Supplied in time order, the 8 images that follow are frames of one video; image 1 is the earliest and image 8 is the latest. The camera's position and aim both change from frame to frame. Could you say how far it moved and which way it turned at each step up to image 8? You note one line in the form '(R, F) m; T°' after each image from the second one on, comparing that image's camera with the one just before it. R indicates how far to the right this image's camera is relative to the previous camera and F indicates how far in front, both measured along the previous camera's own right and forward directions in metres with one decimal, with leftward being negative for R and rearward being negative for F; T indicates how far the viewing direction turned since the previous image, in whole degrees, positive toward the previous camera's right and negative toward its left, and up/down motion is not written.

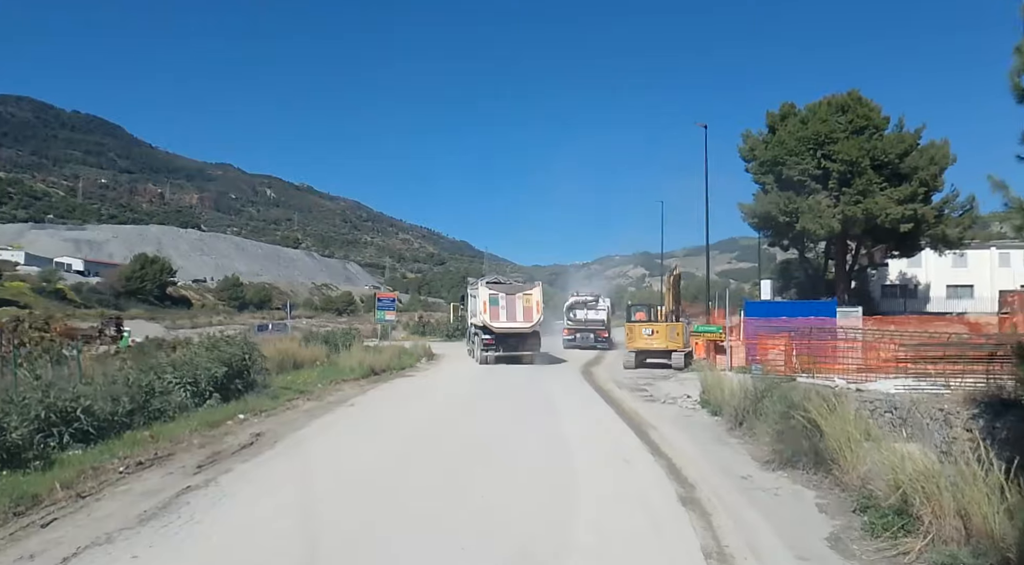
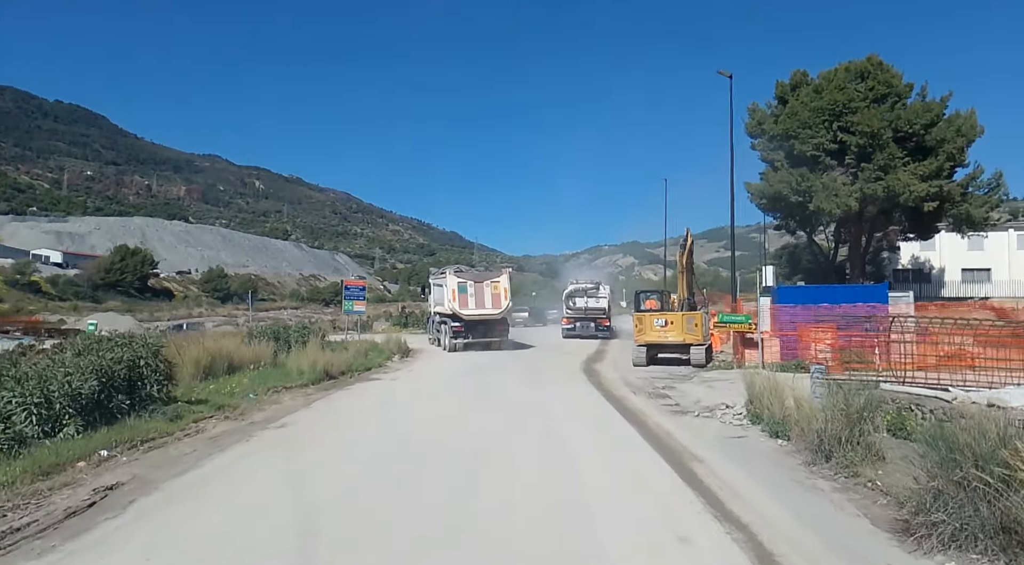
(+0.1, +3.8) m; +1°
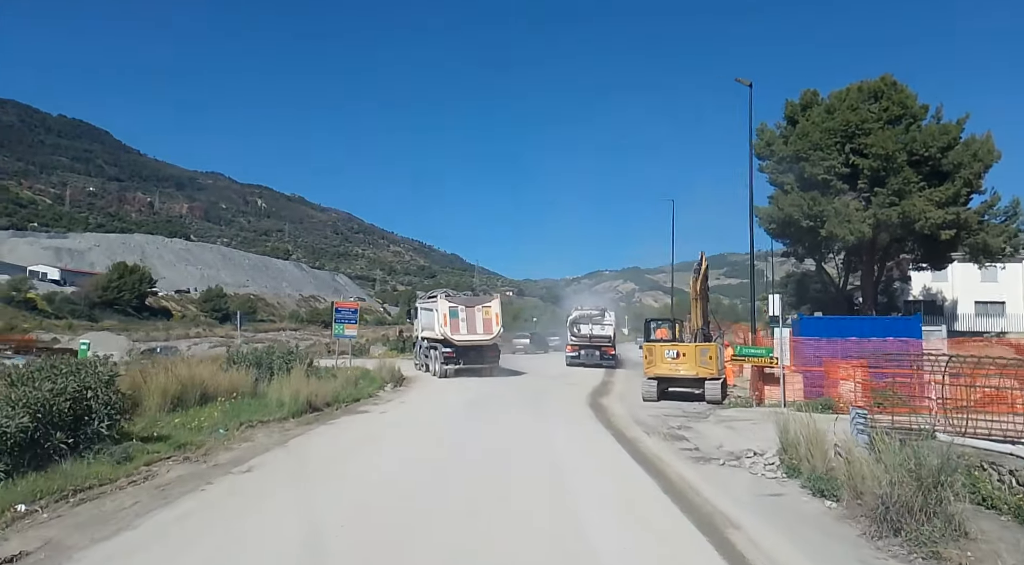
(-0.1, +1.3) m; 0°
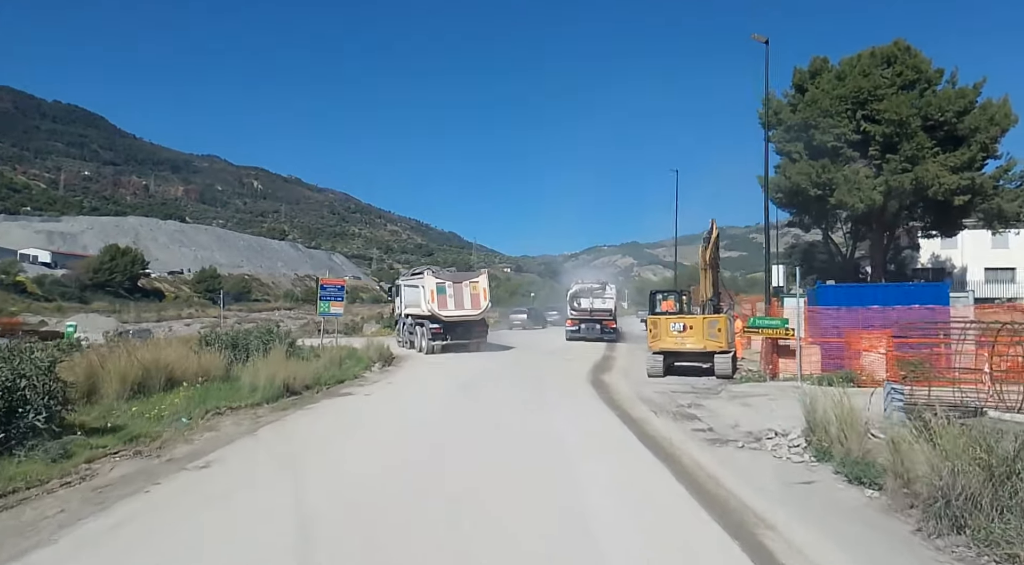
(+0.1, +1.2) m; 0°
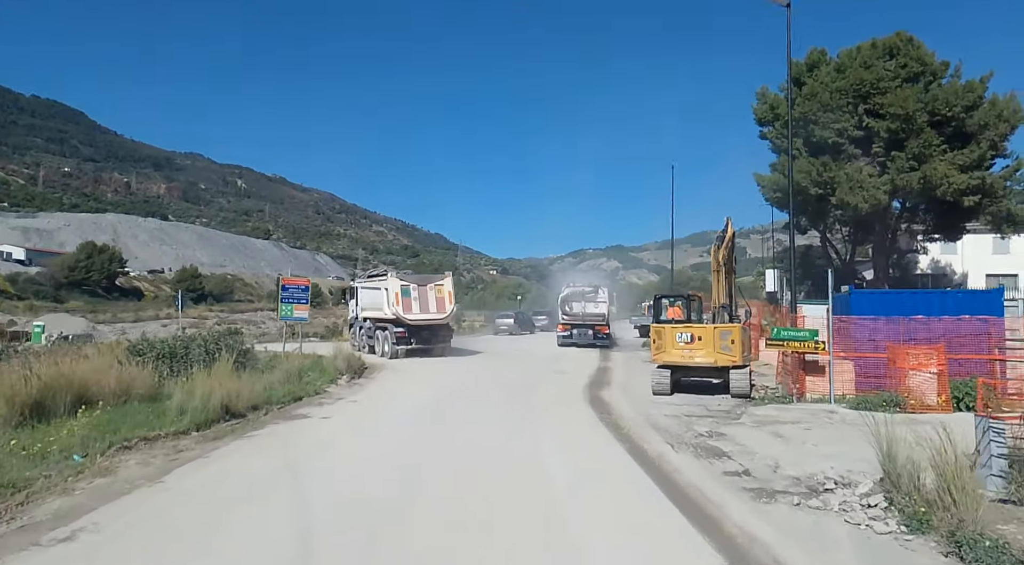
(0.0, +2.3) m; +1°
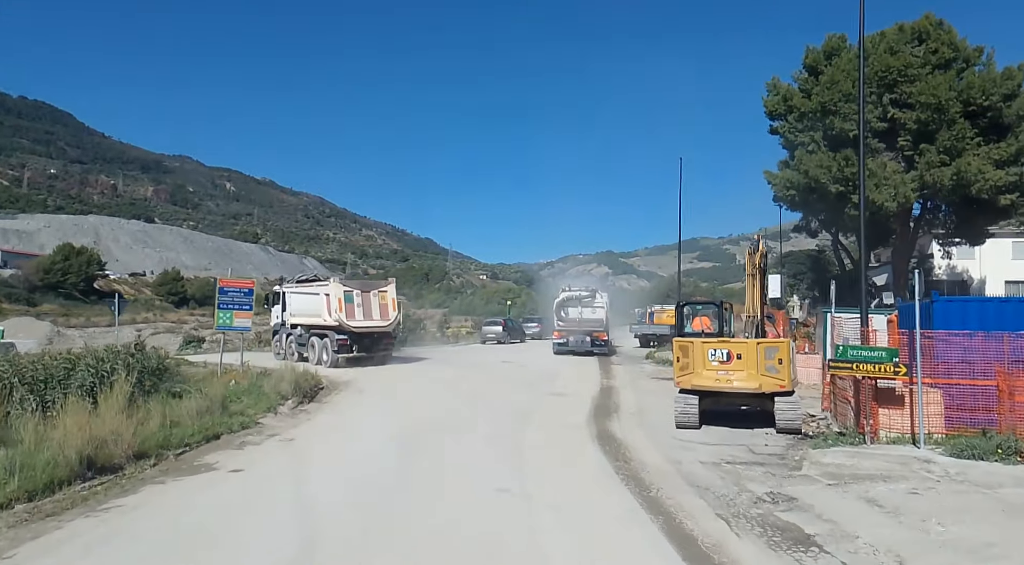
(+0.1, +3.2) m; +1°
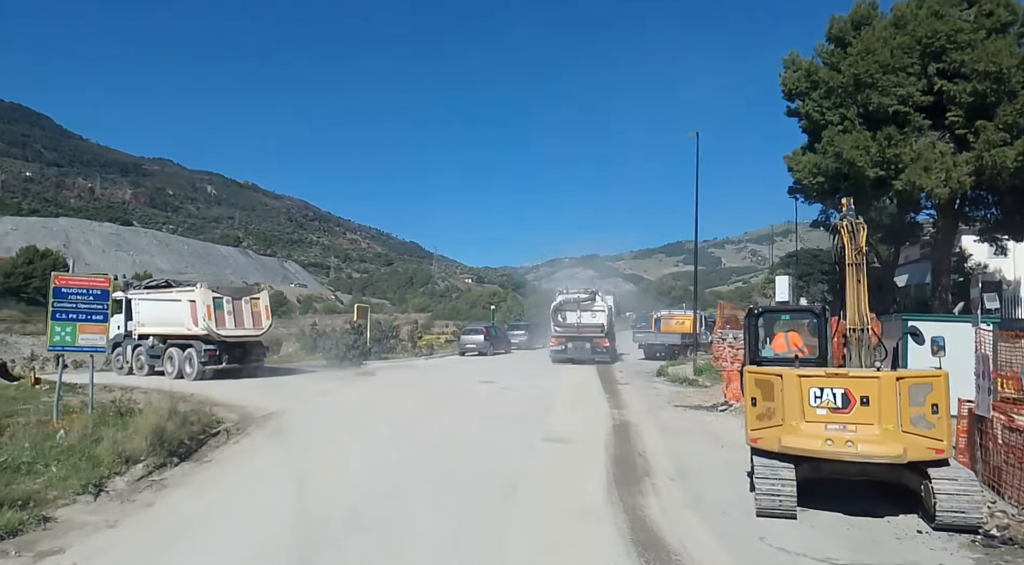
(+0.1, +4.8) m; +1°
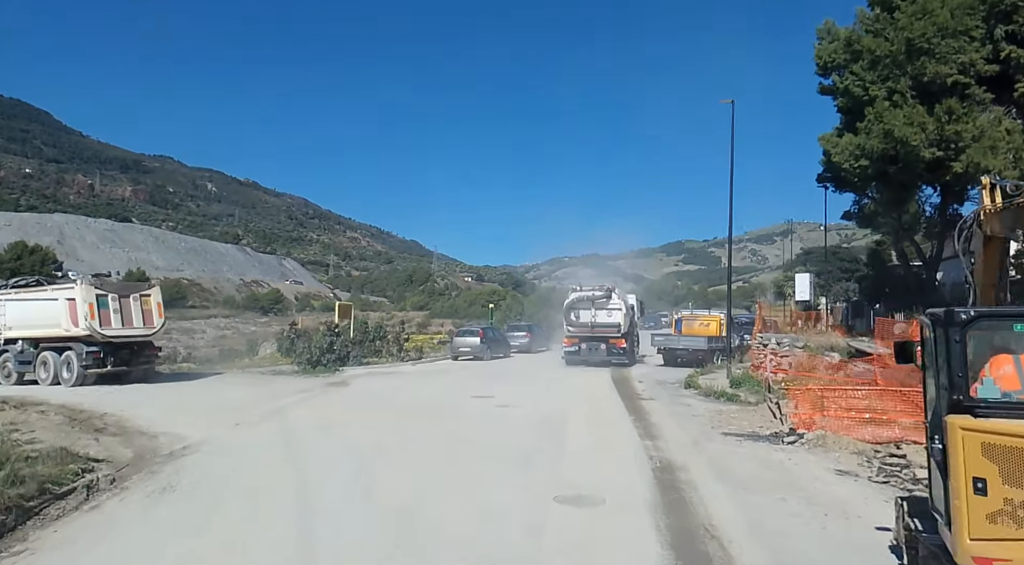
(0.0, +3.6) m; 0°
